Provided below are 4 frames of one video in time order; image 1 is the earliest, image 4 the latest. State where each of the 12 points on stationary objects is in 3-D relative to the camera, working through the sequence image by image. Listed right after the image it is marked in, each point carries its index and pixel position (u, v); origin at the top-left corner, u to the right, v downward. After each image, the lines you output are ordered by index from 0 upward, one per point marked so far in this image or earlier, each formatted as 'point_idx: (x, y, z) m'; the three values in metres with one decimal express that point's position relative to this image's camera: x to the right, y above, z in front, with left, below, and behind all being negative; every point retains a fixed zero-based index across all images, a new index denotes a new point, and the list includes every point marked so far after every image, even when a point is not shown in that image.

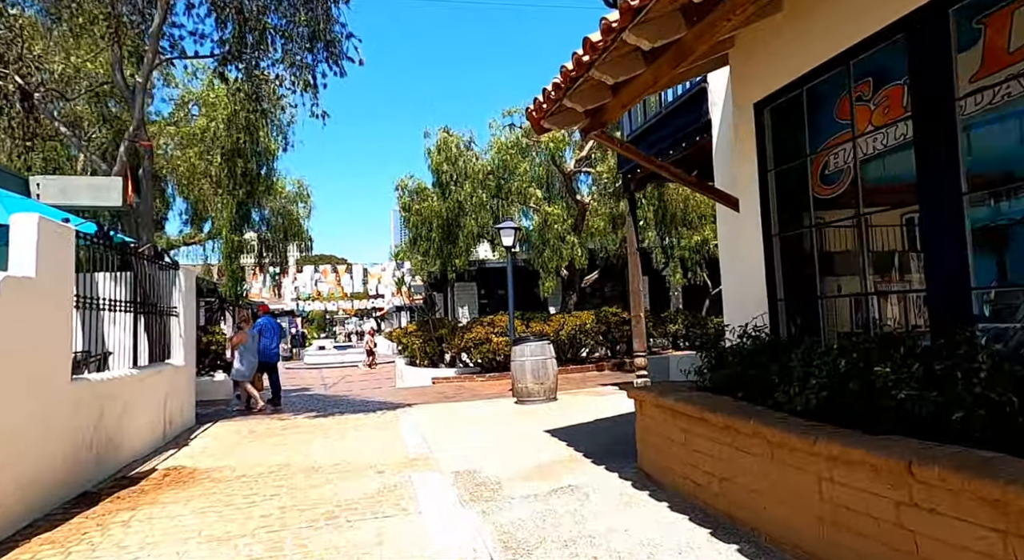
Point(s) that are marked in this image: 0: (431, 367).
0: (-1.9, -2.0, +14.9) m
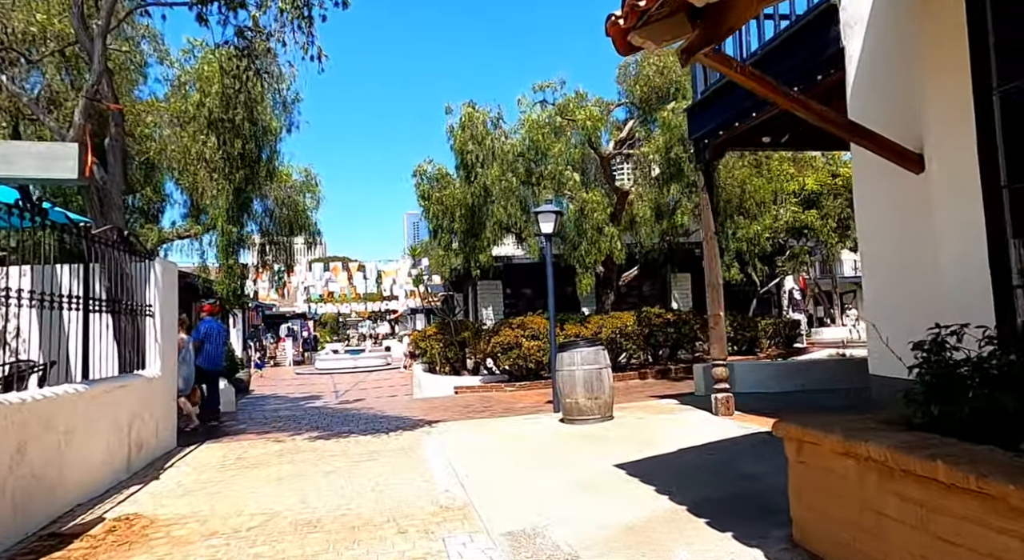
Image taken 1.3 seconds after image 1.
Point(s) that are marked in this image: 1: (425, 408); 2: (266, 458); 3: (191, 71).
0: (-1.2, -2.0, +13.3) m
1: (-1.4, -2.1, +10.5) m
2: (-2.6, -1.9, +6.9) m
3: (-5.9, +3.9, +12.1) m
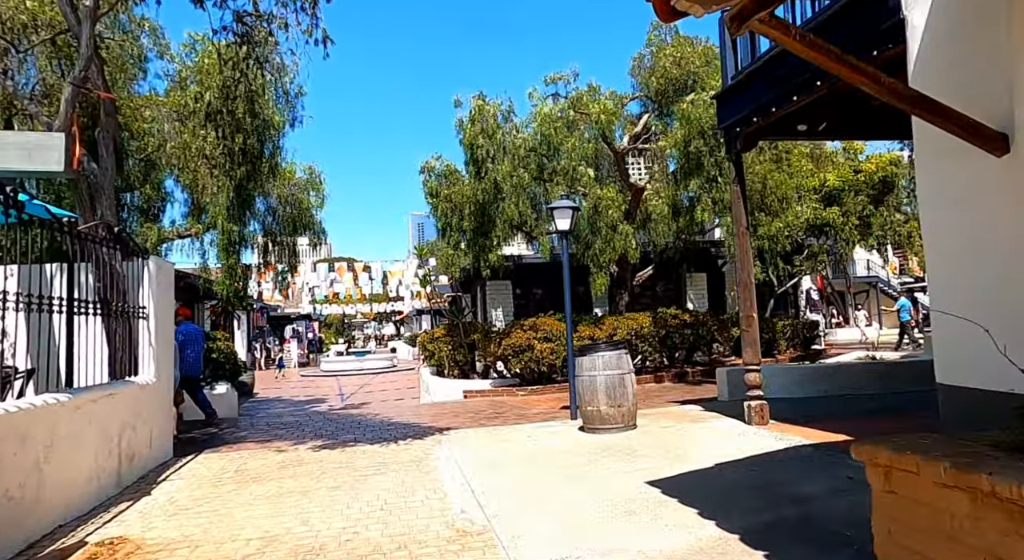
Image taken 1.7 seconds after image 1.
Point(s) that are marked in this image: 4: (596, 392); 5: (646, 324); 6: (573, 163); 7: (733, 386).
0: (-1.0, -2.0, +12.8) m
1: (-1.2, -2.1, +10.0) m
2: (-2.4, -1.9, +6.4) m
3: (-5.7, +3.9, +11.6) m
4: (+0.9, -1.2, +6.8) m
5: (+2.7, -0.9, +12.9) m
6: (+1.1, +2.2, +12.0) m
7: (+3.2, -1.5, +9.4) m
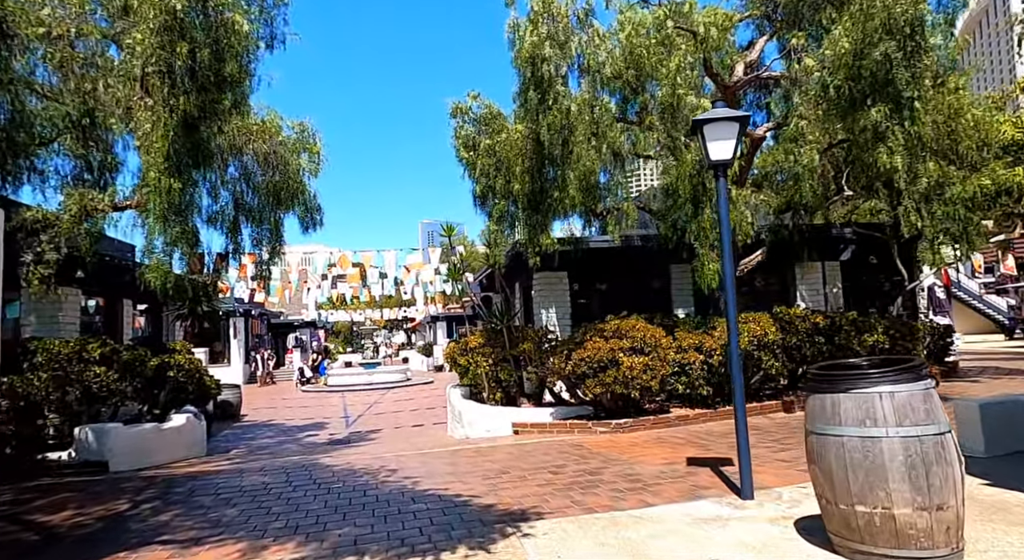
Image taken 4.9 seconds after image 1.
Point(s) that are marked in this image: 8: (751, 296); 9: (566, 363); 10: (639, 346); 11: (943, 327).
0: (0.0, -1.8, +9.1) m
1: (-0.3, -1.8, +6.3) m
2: (-1.5, -1.6, +2.7) m
3: (-4.8, +4.0, +8.1) m
4: (+1.8, -0.9, +3.1) m
5: (+3.6, -0.7, +9.2) m
6: (+2.1, +2.4, +8.3) m
7: (+4.1, -1.3, +5.6) m
8: (+4.4, -0.3, +12.1) m
9: (+0.7, -1.1, +8.6) m
10: (+1.6, -0.8, +8.2) m
11: (+8.9, -0.9, +13.4) m
